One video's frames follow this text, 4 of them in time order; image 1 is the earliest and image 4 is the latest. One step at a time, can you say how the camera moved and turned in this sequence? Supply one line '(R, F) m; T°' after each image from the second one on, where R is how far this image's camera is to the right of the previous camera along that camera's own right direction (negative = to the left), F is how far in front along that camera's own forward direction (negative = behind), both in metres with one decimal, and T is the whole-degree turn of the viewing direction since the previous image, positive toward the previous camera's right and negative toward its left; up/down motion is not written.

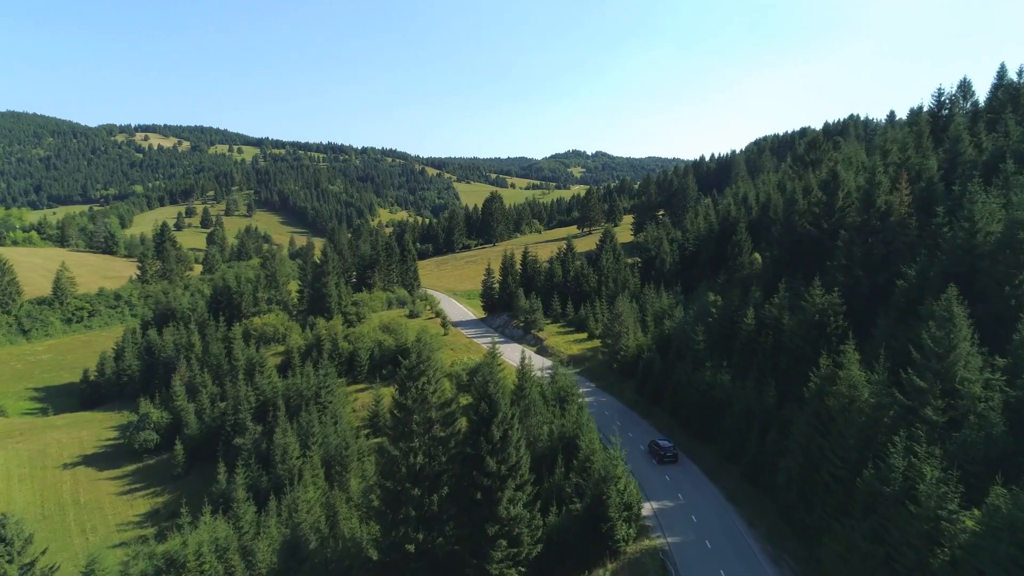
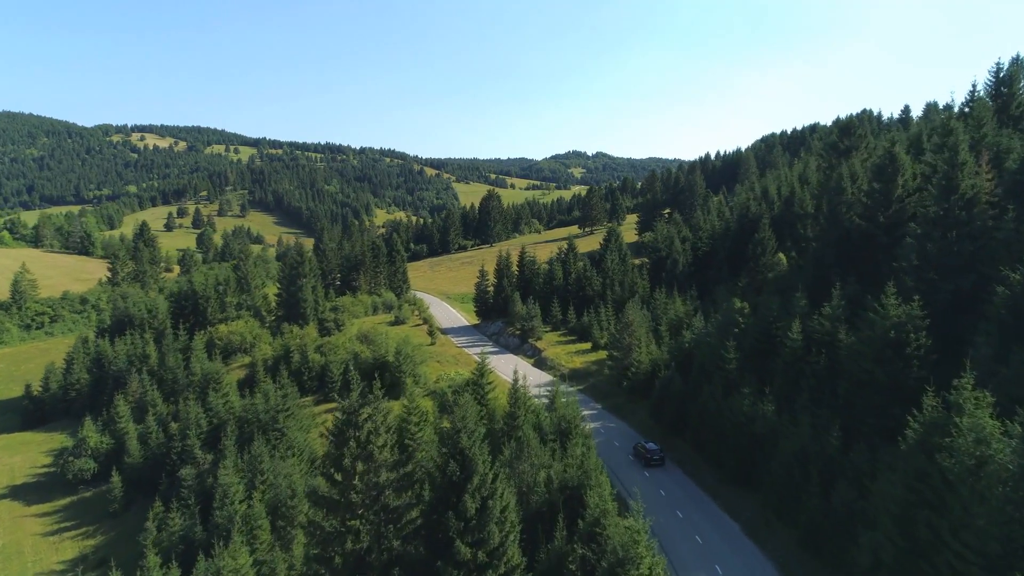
(+0.5, +7.1) m; 0°
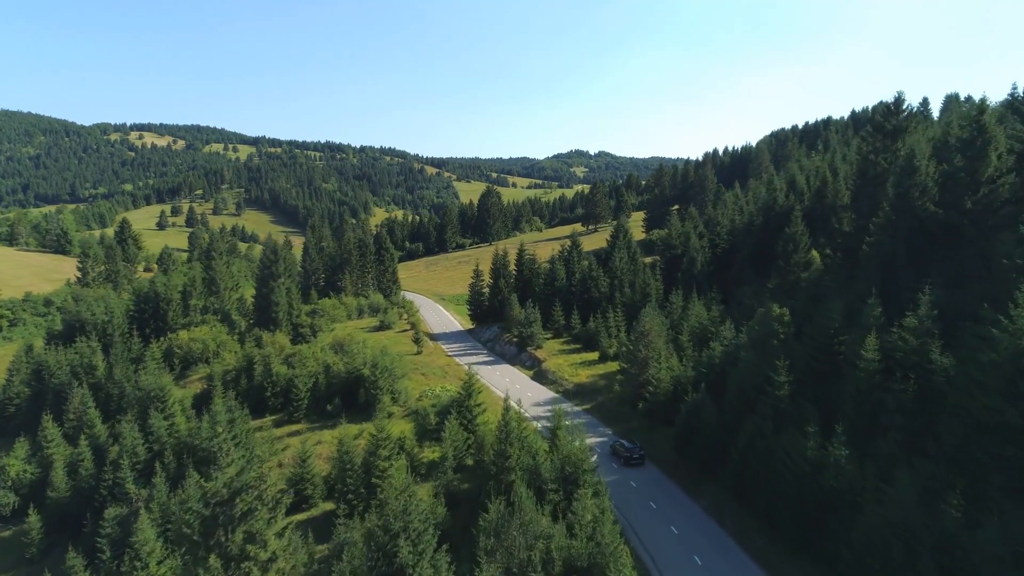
(+0.4, +6.9) m; 0°
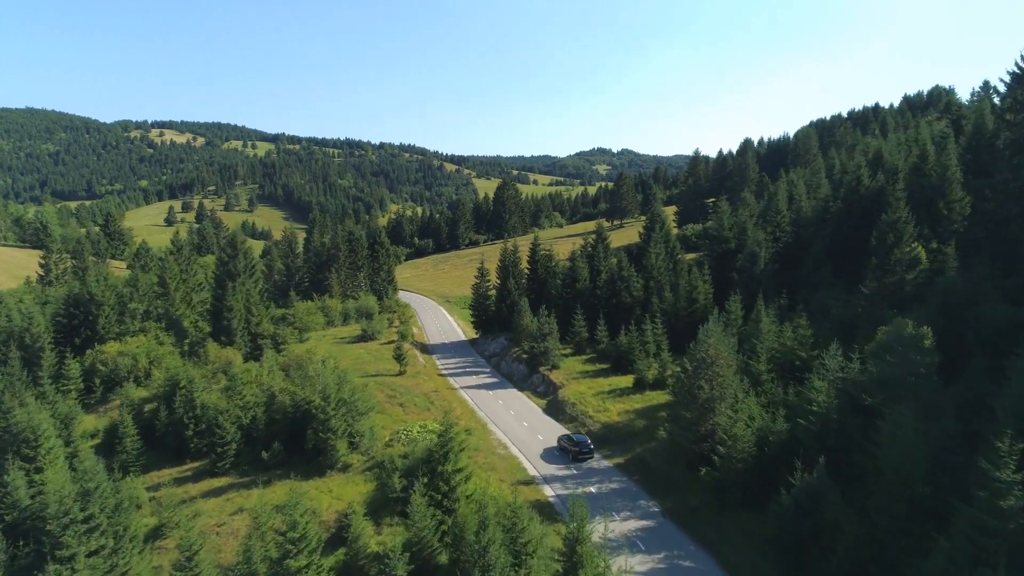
(+0.7, +11.7) m; -2°
